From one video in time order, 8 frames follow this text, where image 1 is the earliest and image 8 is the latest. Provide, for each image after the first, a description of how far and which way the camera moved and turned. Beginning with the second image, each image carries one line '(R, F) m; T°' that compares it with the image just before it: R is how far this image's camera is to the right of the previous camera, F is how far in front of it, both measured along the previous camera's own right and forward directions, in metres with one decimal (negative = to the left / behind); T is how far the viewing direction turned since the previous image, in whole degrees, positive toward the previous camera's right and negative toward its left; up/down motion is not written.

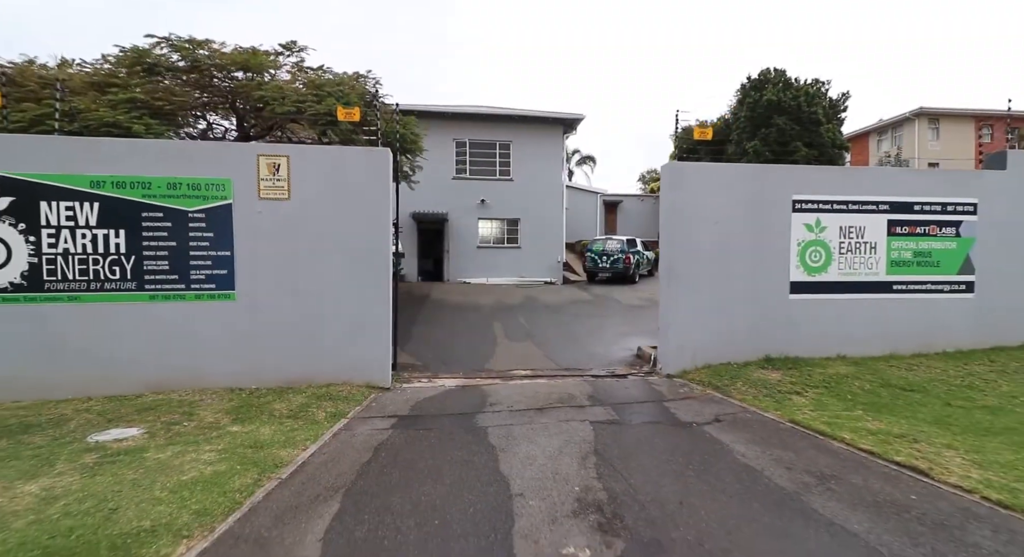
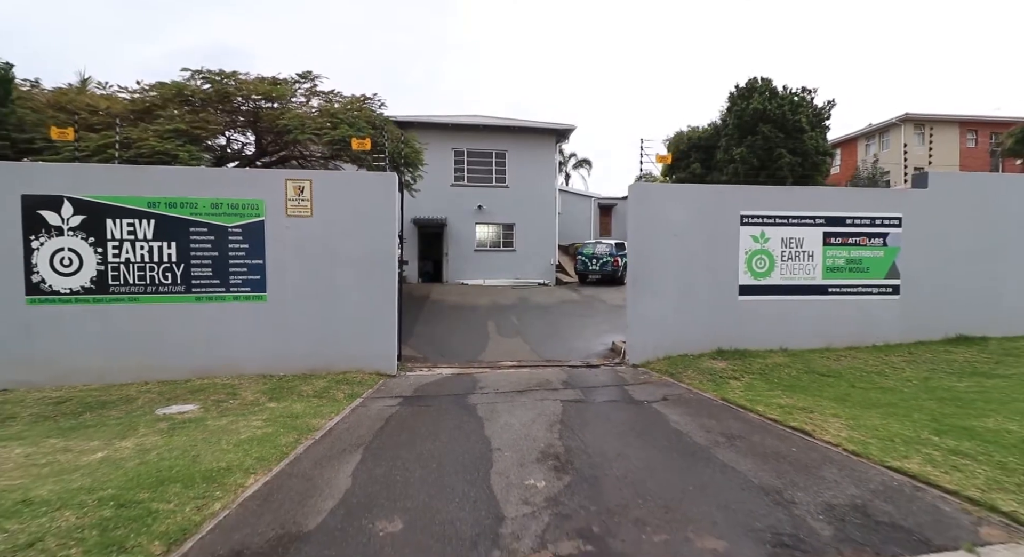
(+0.2, -1.0) m; 0°
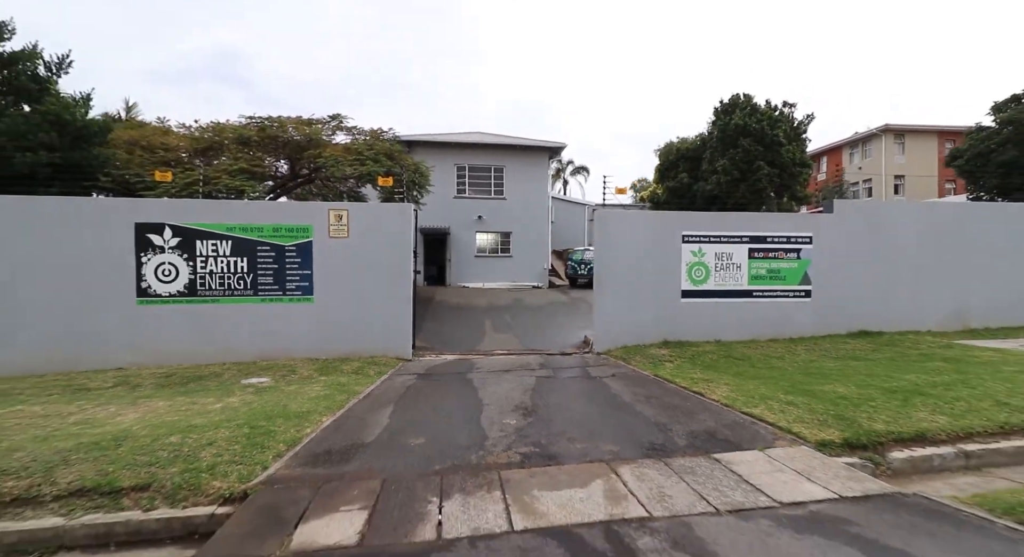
(+0.2, -2.0) m; 0°
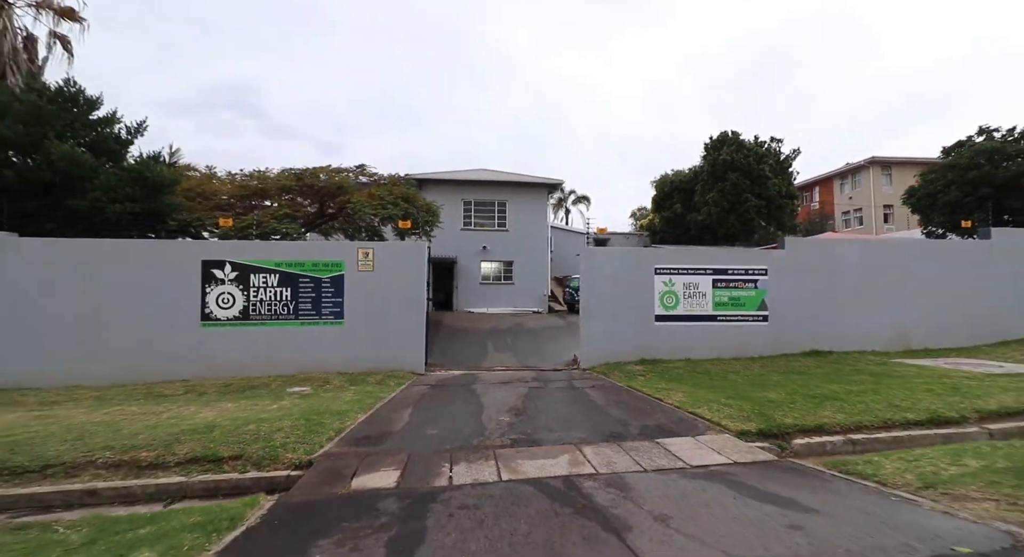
(+0.2, -1.7) m; -1°
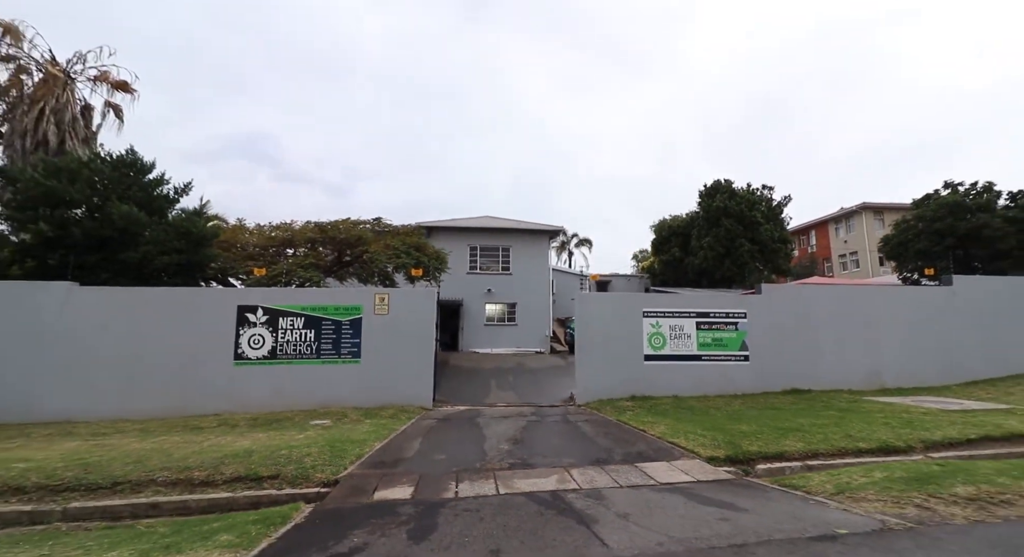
(+0.1, -1.2) m; -1°
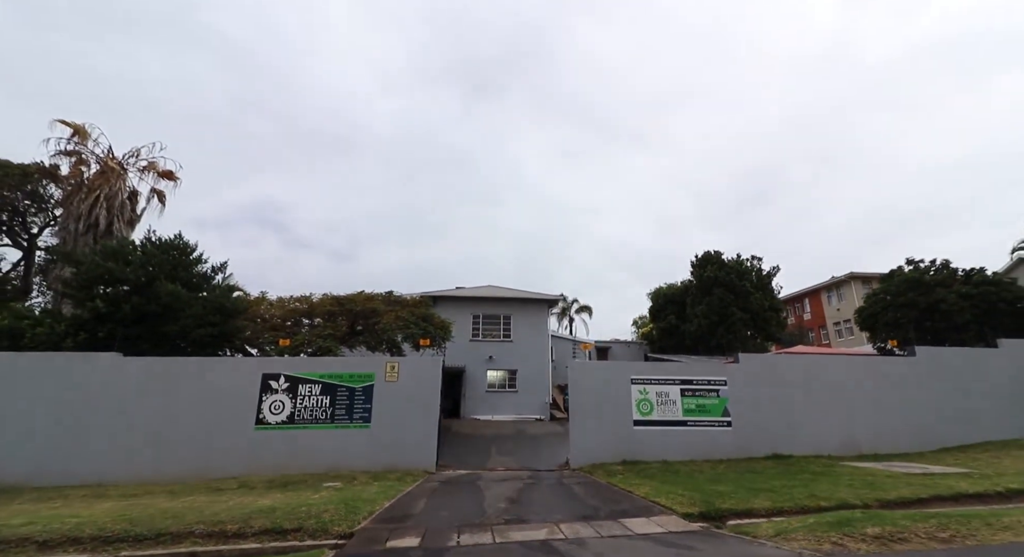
(+0.1, -1.4) m; 0°
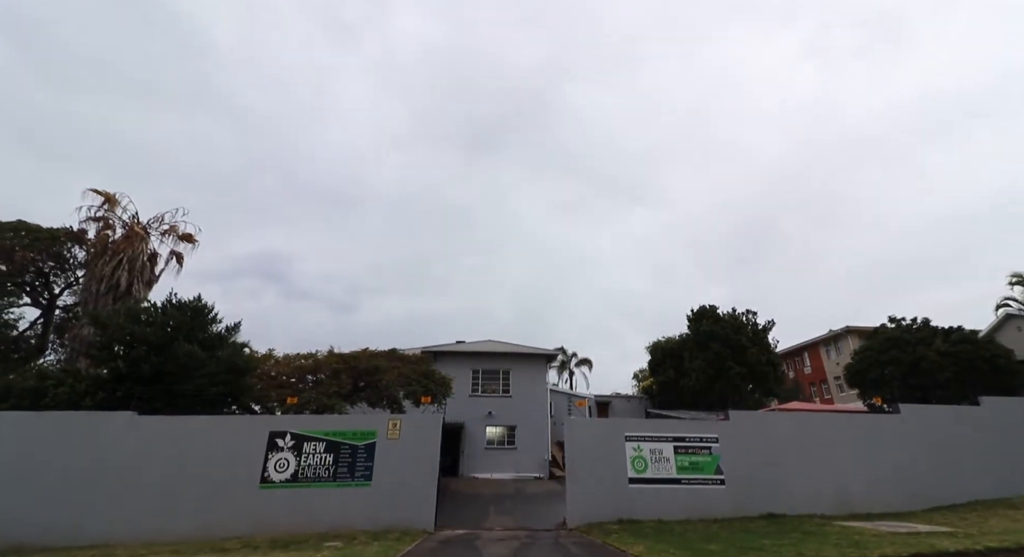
(+0.1, -0.8) m; 0°
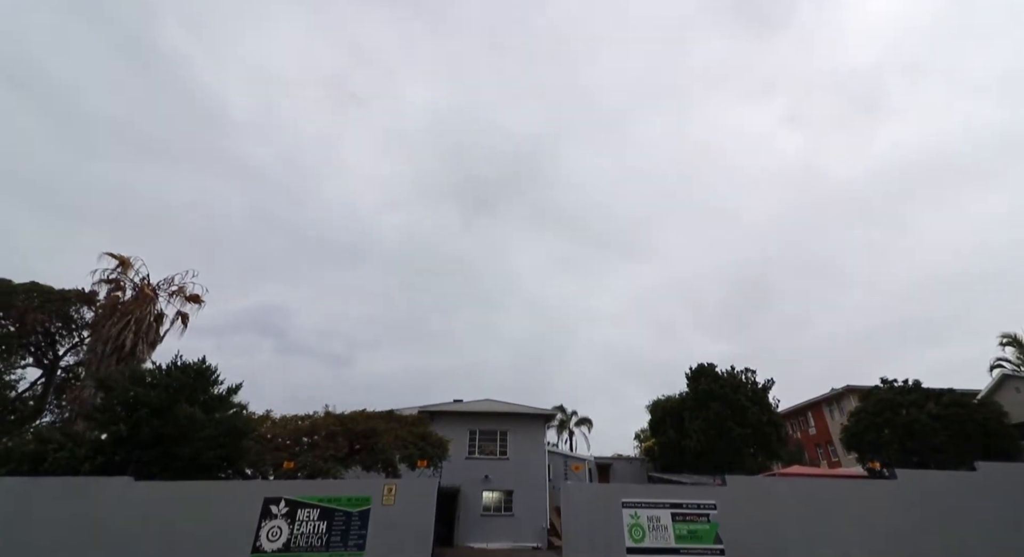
(+0.1, -0.6) m; 0°
